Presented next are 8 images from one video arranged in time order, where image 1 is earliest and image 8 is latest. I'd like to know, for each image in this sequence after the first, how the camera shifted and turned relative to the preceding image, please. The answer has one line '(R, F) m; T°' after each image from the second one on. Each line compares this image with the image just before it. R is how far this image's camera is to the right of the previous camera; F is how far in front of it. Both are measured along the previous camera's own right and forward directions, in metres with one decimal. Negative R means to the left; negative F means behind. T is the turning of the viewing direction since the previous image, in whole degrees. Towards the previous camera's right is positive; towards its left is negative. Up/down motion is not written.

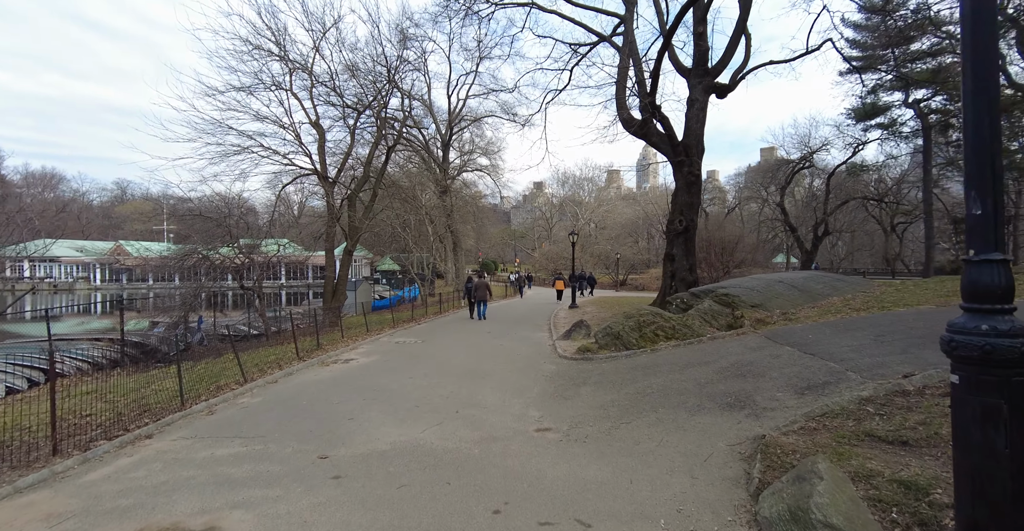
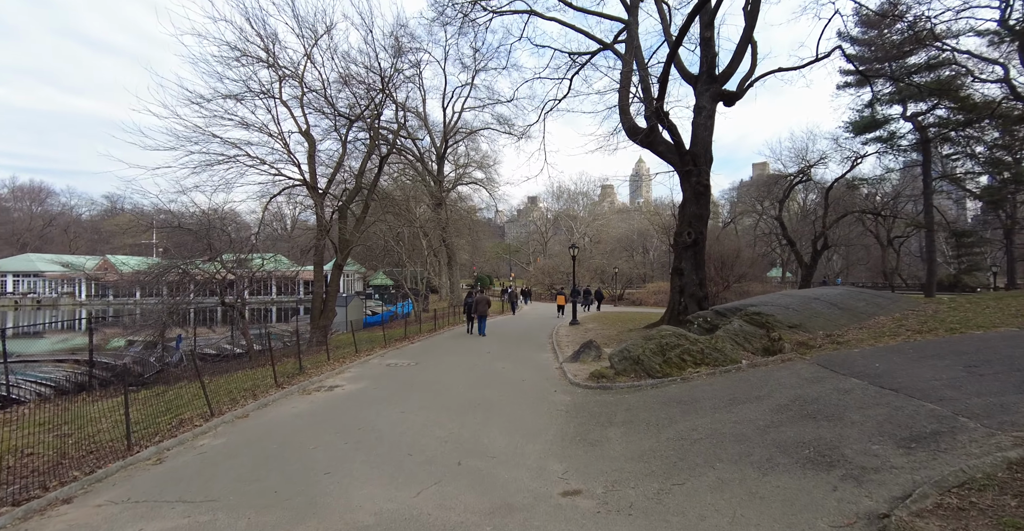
(-0.2, +0.8) m; +1°
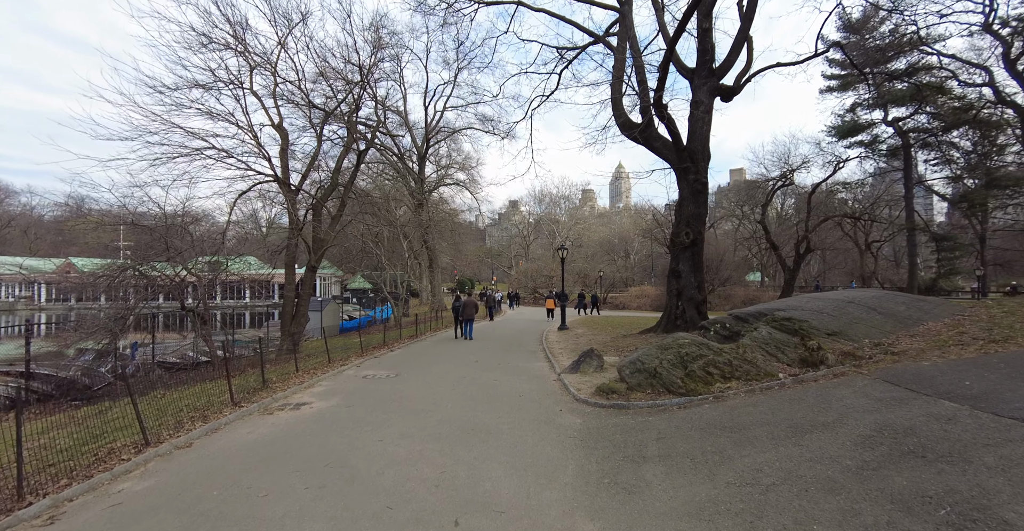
(-0.2, +0.9) m; +2°
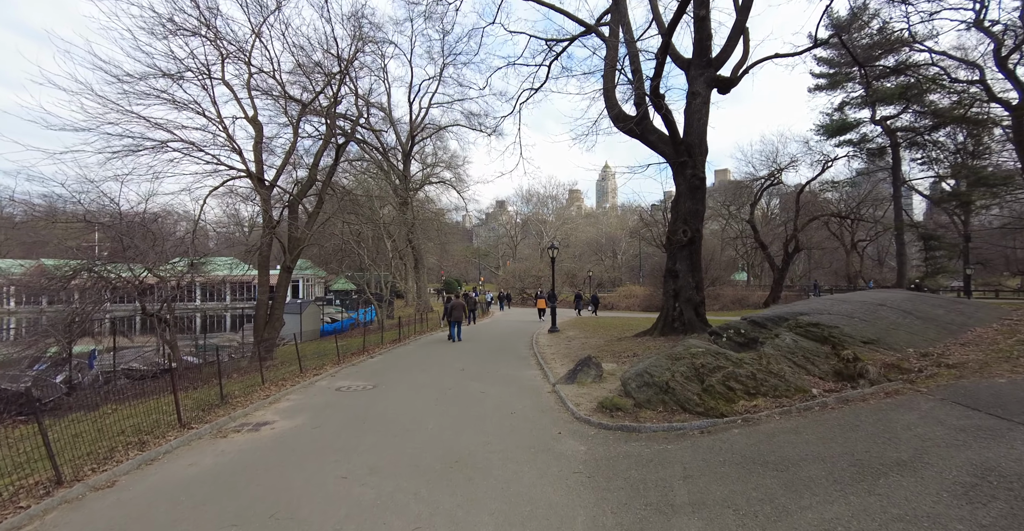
(0.0, +0.8) m; +2°
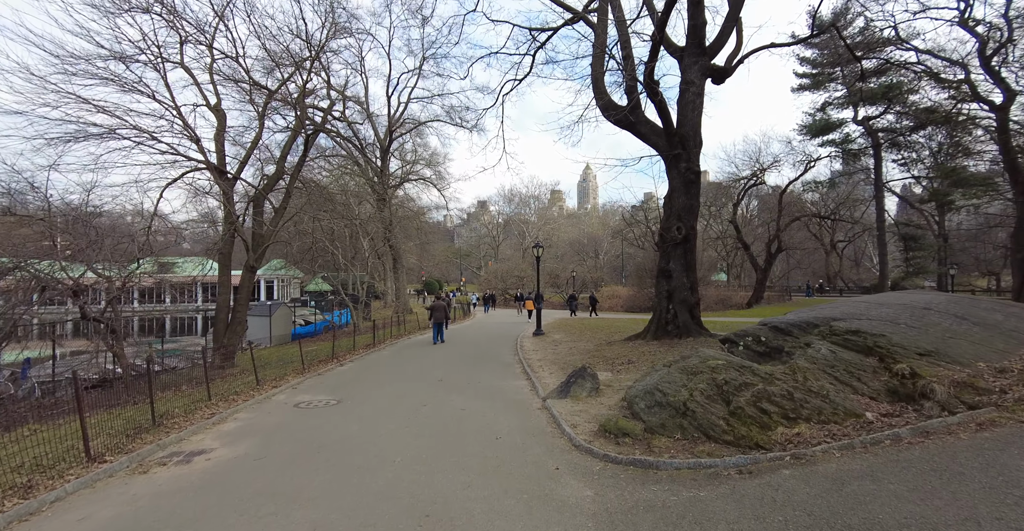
(0.0, +0.9) m; +2°
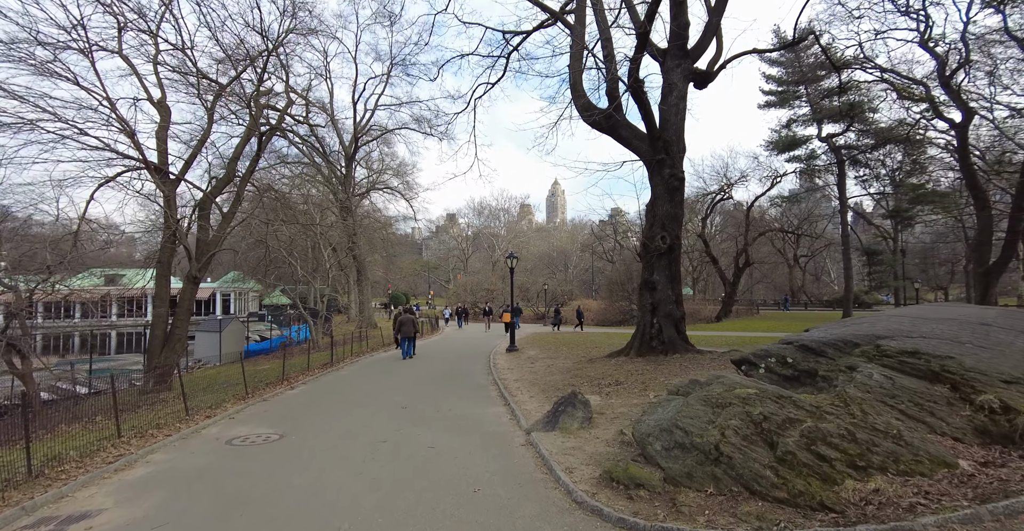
(-0.1, +1.0) m; +4°
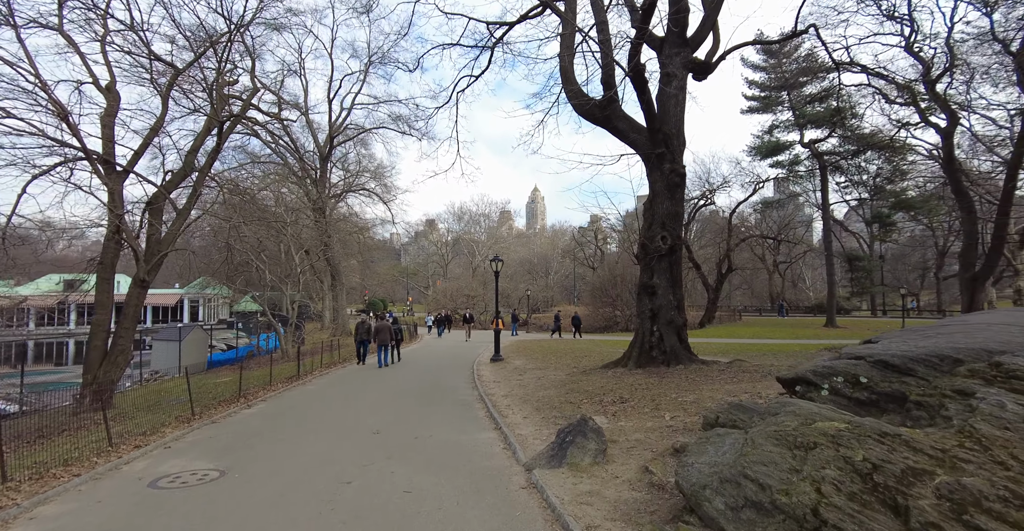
(-0.2, +1.0) m; +3°
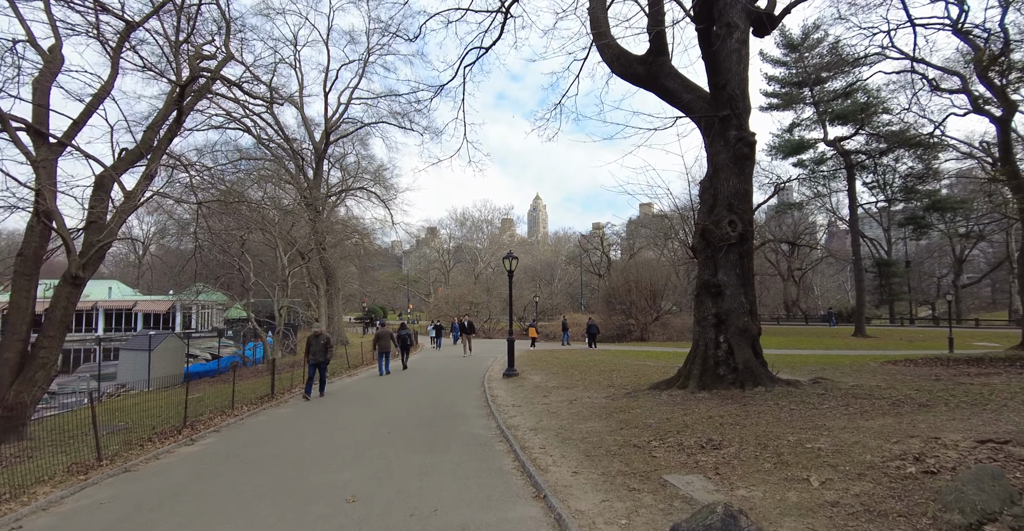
(-0.5, +2.2) m; 0°
